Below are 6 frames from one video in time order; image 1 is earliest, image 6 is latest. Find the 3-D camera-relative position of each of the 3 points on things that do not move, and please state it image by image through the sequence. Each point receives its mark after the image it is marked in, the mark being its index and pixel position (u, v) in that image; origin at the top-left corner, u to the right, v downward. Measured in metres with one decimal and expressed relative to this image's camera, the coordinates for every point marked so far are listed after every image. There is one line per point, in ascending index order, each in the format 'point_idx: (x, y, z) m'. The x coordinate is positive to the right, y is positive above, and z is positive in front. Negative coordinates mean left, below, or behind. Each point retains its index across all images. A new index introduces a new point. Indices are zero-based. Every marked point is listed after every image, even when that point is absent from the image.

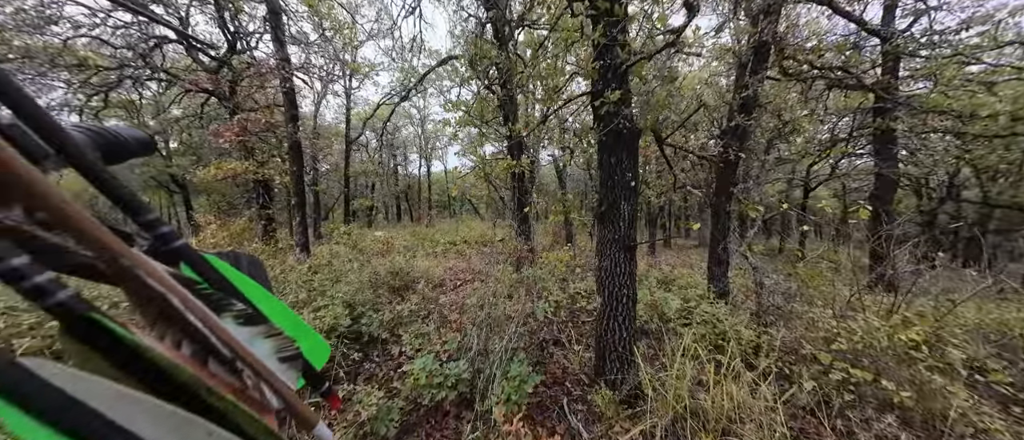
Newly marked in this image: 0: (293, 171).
0: (-5.5, +1.2, +6.9) m
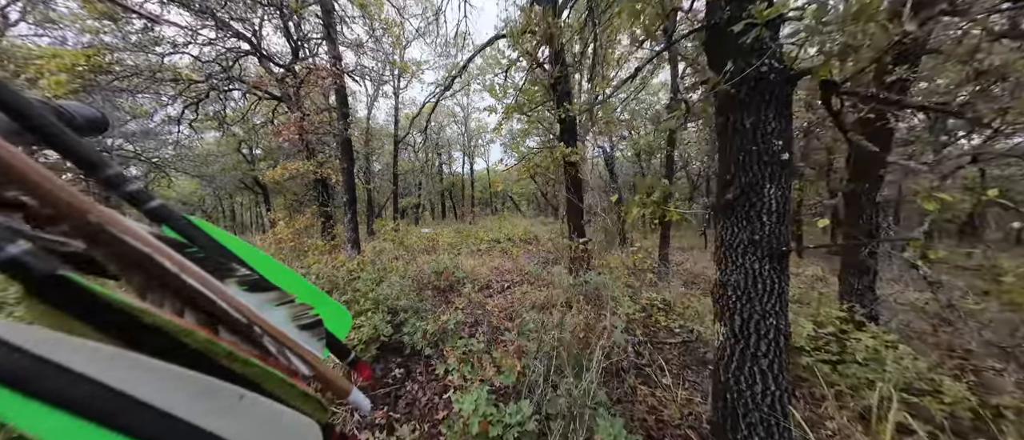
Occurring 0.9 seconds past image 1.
0: (-4.4, +1.3, +7.2) m
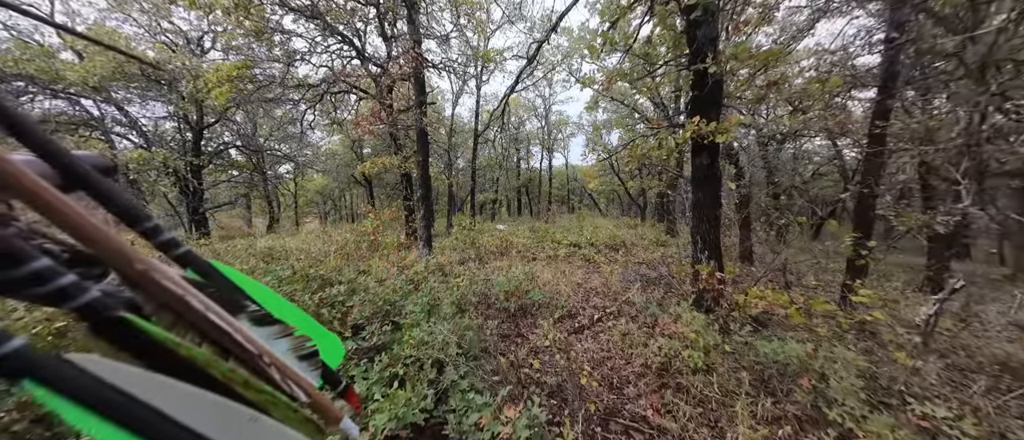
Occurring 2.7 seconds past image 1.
0: (-2.3, +1.5, +7.3) m
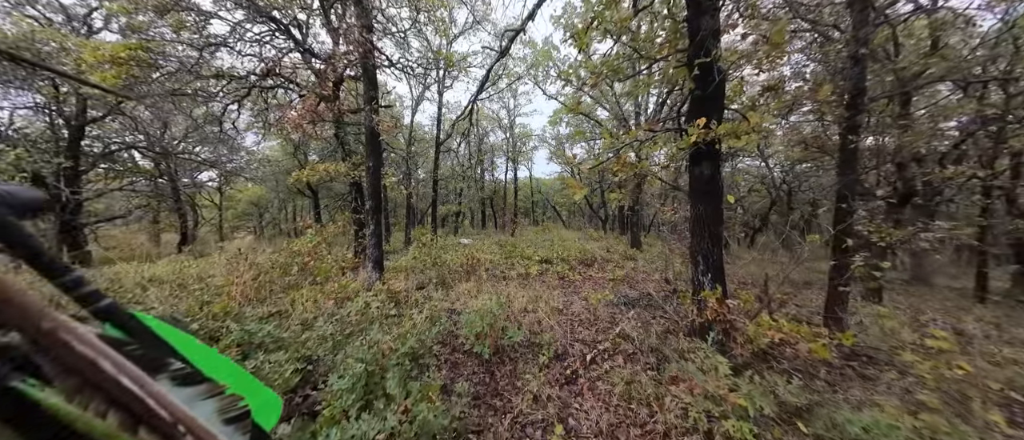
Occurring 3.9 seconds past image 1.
0: (-3.1, +1.1, +6.5) m
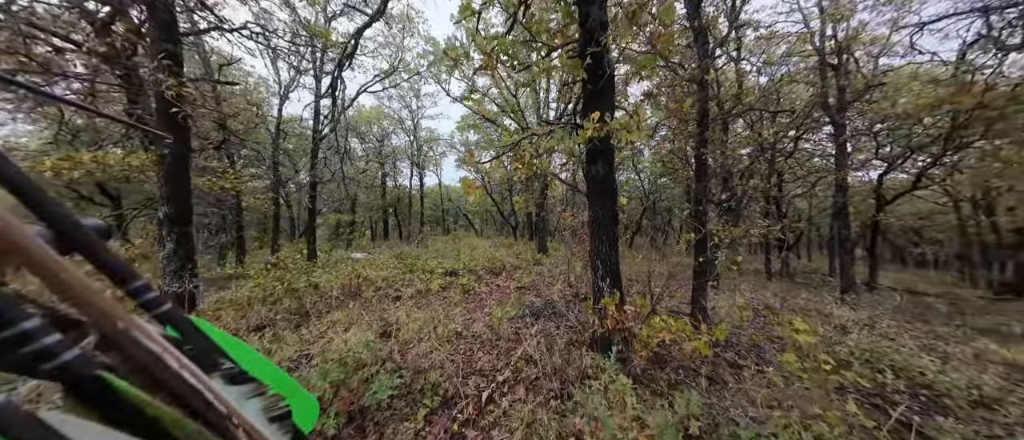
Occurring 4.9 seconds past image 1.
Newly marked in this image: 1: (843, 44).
0: (-5.0, +0.9, +4.8) m
1: (+7.1, +3.8, +6.1) m
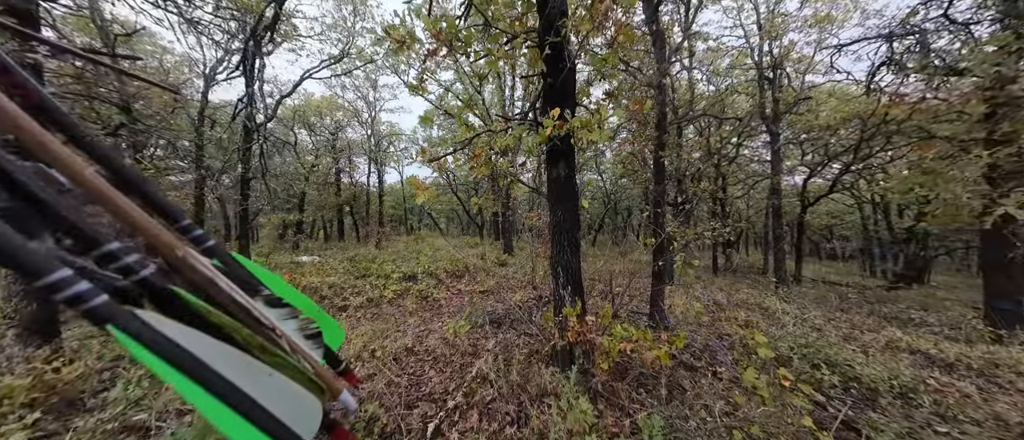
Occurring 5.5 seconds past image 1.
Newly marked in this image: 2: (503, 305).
0: (-5.6, +0.9, +4.0) m
1: (+6.3, +3.8, +6.7) m
2: (-0.2, -1.6, +5.4) m
